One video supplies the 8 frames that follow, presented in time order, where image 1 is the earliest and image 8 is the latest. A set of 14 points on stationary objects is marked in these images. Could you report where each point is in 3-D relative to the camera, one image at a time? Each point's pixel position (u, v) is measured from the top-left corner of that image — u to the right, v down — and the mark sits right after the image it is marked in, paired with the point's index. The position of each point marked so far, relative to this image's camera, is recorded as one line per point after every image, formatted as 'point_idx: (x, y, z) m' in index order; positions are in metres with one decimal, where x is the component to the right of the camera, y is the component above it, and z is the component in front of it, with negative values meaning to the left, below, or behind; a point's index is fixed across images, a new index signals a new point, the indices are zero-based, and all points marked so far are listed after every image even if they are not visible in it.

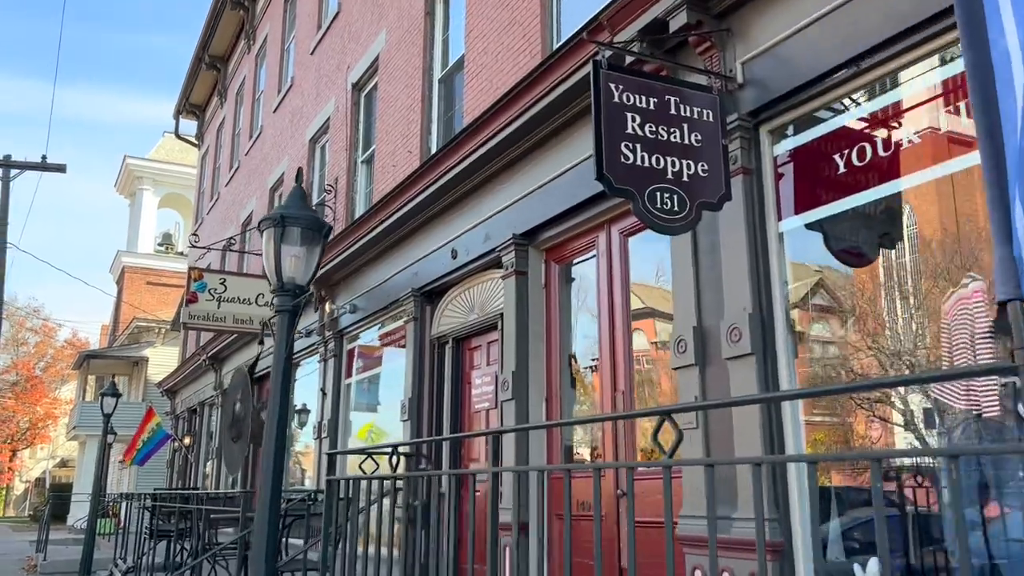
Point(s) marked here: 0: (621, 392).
0: (+0.7, -0.7, +5.6) m
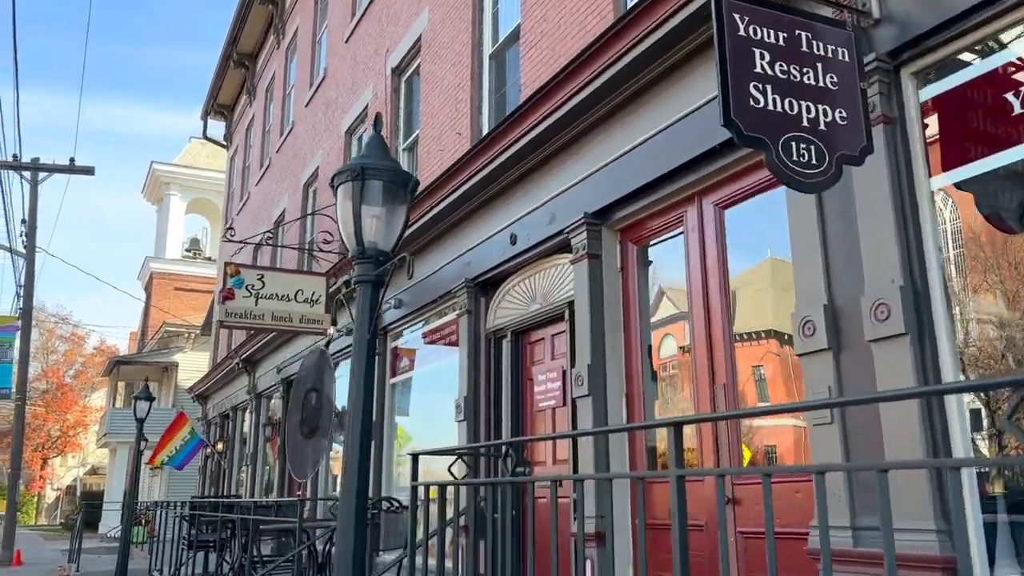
0: (+1.2, -0.6, +4.9) m
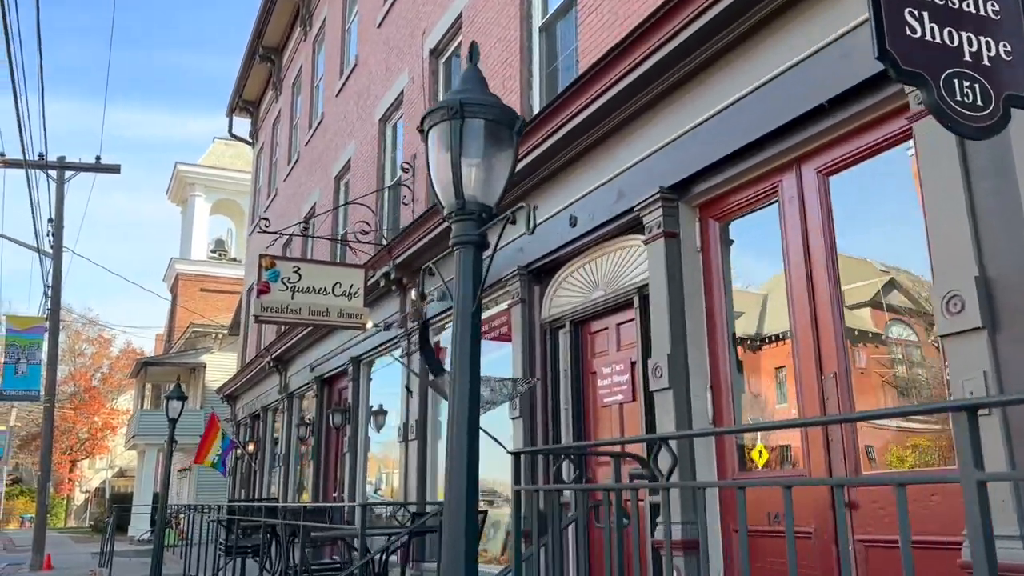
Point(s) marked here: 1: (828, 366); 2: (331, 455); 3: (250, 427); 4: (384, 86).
0: (+1.7, -0.4, +4.4) m
1: (+1.7, -0.4, +4.4) m
2: (-2.8, -2.6, +12.9) m
3: (-5.9, -3.2, +18.9) m
4: (-1.8, +2.8, +11.8) m
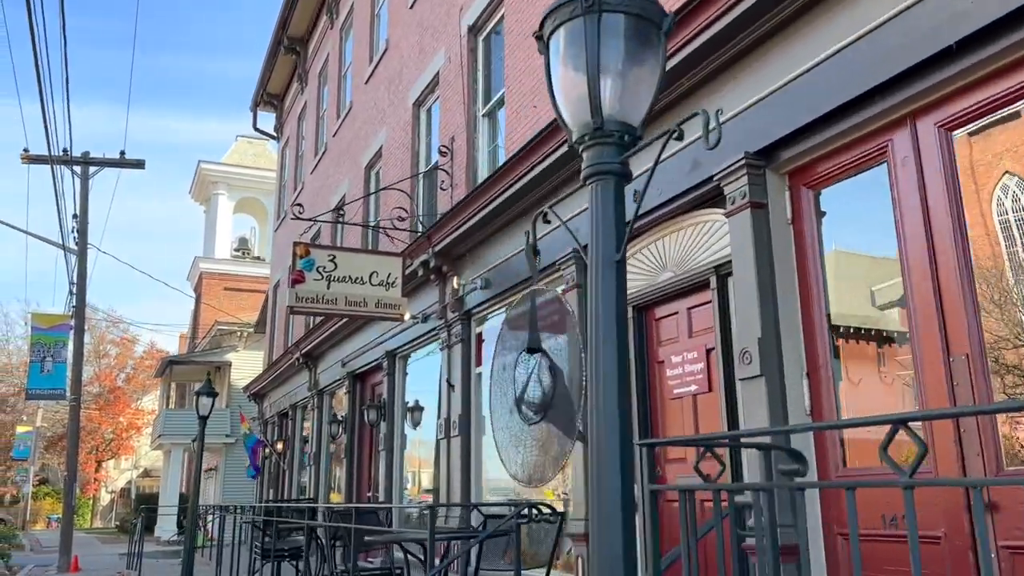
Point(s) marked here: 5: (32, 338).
0: (+2.0, -0.3, +3.8) m
1: (+2.0, -0.3, +3.8) m
2: (-2.2, -2.5, +12.5) m
3: (-5.2, -3.1, +18.5) m
4: (-1.3, +3.0, +11.3) m
5: (-10.7, -1.1, +18.6) m
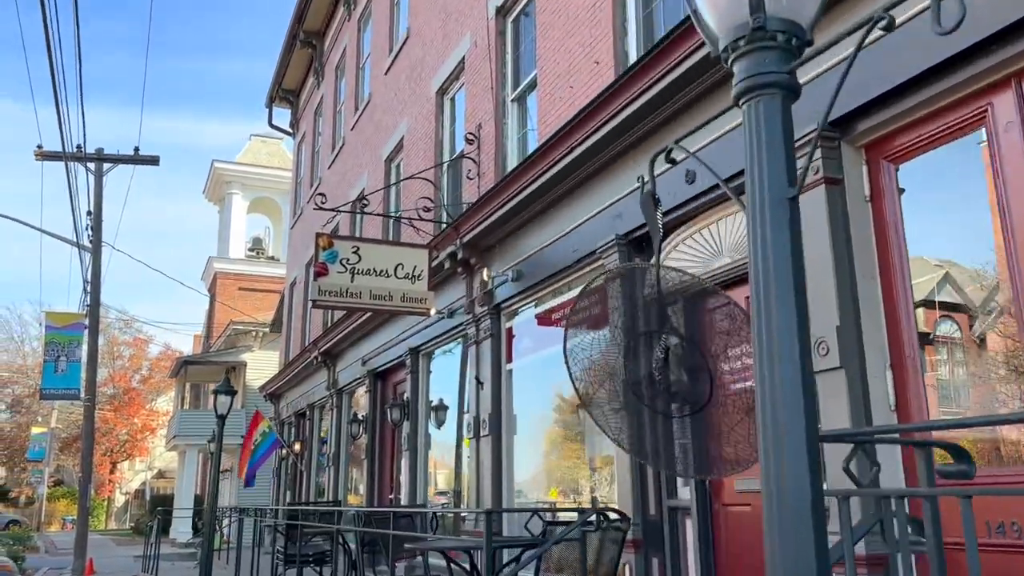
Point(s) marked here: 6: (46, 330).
0: (+2.3, -0.2, +3.4) m
1: (+2.3, -0.2, +3.4) m
2: (-1.8, -2.4, +12.1) m
3: (-4.7, -3.0, +18.2) m
4: (-0.9, +3.0, +10.9) m
5: (-10.2, -1.1, +18.4) m
6: (-10.2, -0.9, +18.3) m
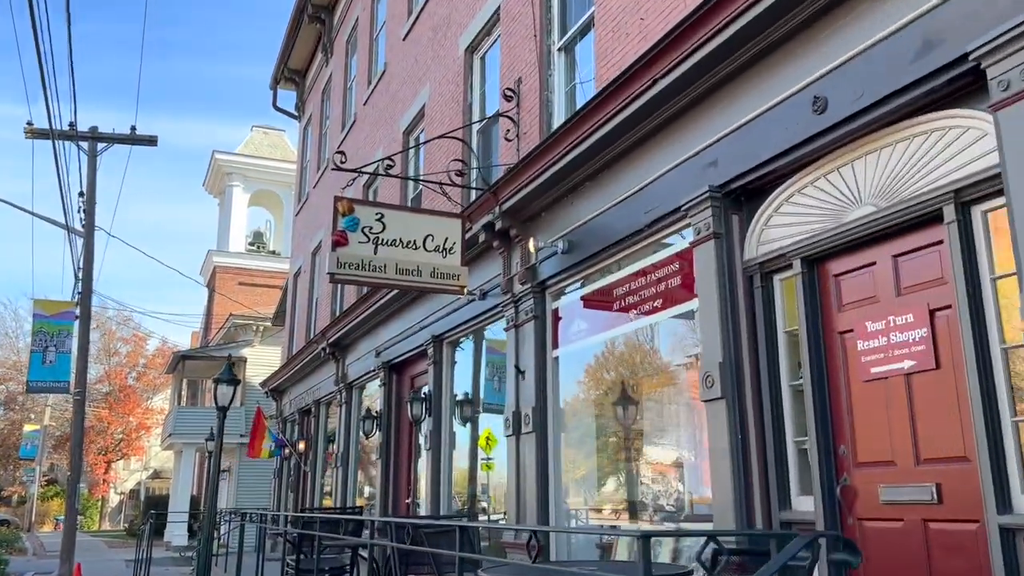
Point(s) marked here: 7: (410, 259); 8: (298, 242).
0: (+2.7, 0.0, +2.2) m
1: (+2.7, 0.0, +2.3) m
2: (-1.4, -2.2, +10.9) m
3: (-4.3, -2.8, +17.0) m
4: (-0.5, +3.3, +9.8) m
5: (-9.8, -0.8, +17.2) m
6: (-9.8, -0.6, +17.2) m
7: (-0.9, +0.3, +7.5) m
8: (-4.9, +1.1, +19.2) m
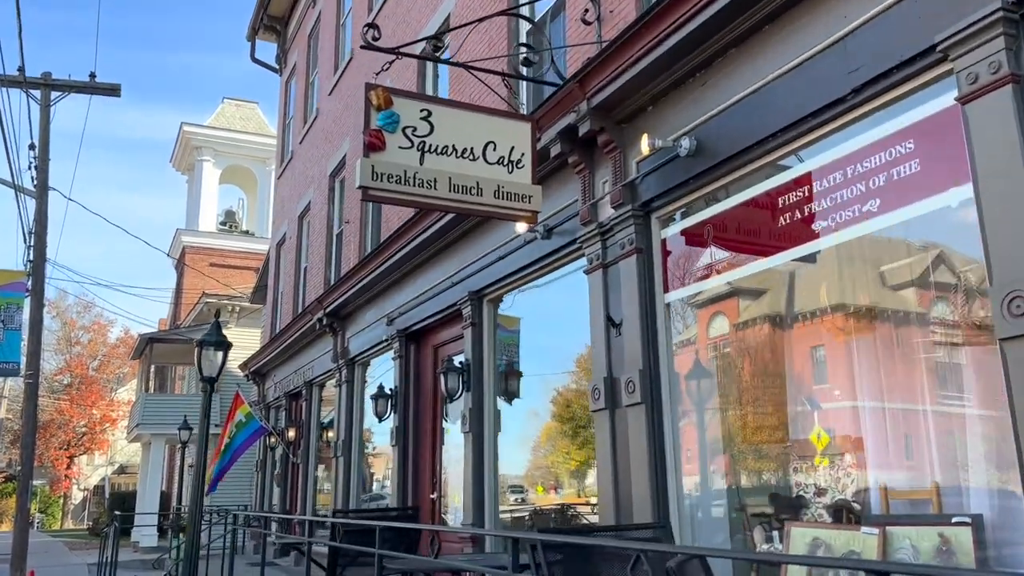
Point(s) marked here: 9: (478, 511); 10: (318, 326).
0: (+3.5, +0.5, +0.4) m
1: (+3.5, +0.5, +0.4) m
2: (-0.9, -1.6, +9.0) m
3: (-4.1, -2.2, +15.0) m
4: (0.0, +3.8, +7.8) m
5: (-9.6, -0.2, +15.0) m
6: (-9.5, -0.1, +14.9) m
7: (-0.3, +0.8, +5.5) m
8: (-4.7, +1.7, +17.2) m
9: (-0.3, -1.9, +7.5) m
10: (-2.9, -0.6, +12.5) m
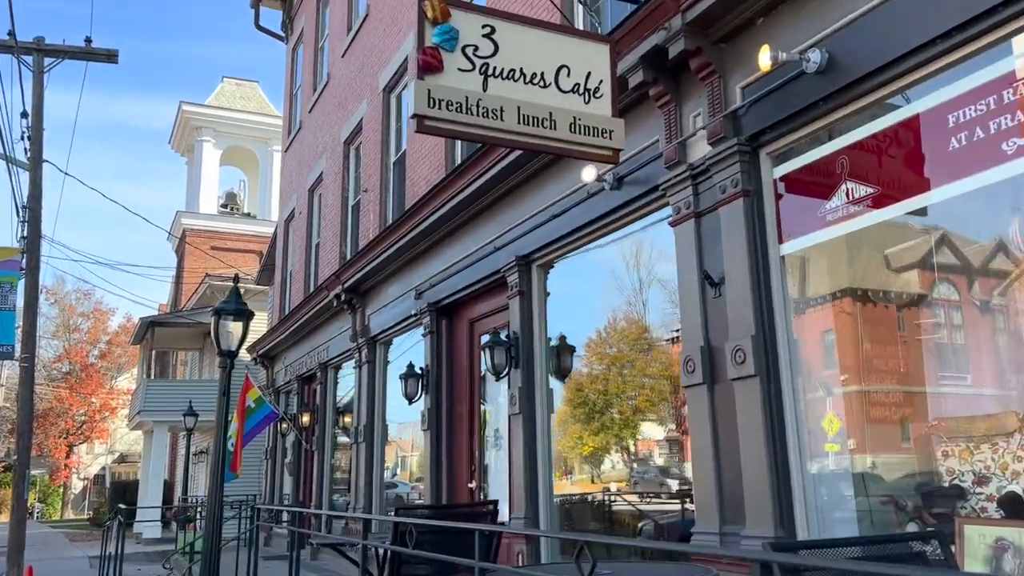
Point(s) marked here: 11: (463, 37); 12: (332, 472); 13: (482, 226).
0: (+4.0, +0.7, -0.5) m
1: (+4.0, +0.7, -0.4) m
2: (-0.5, -1.3, +8.1) m
3: (-3.6, -1.8, +14.1) m
4: (+0.5, +4.1, +6.9) m
5: (-9.1, +0.2, +14.0) m
6: (-9.1, +0.3, +14.0) m
7: (+0.1, +1.0, +4.6) m
8: (-4.3, +2.1, +16.2) m
9: (+0.1, -1.6, +6.6) m
10: (-2.5, -0.2, +11.6) m
11: (-0.3, +1.4, +4.5) m
12: (-2.5, -2.6, +11.9) m
13: (-0.3, +0.6, +7.7) m
